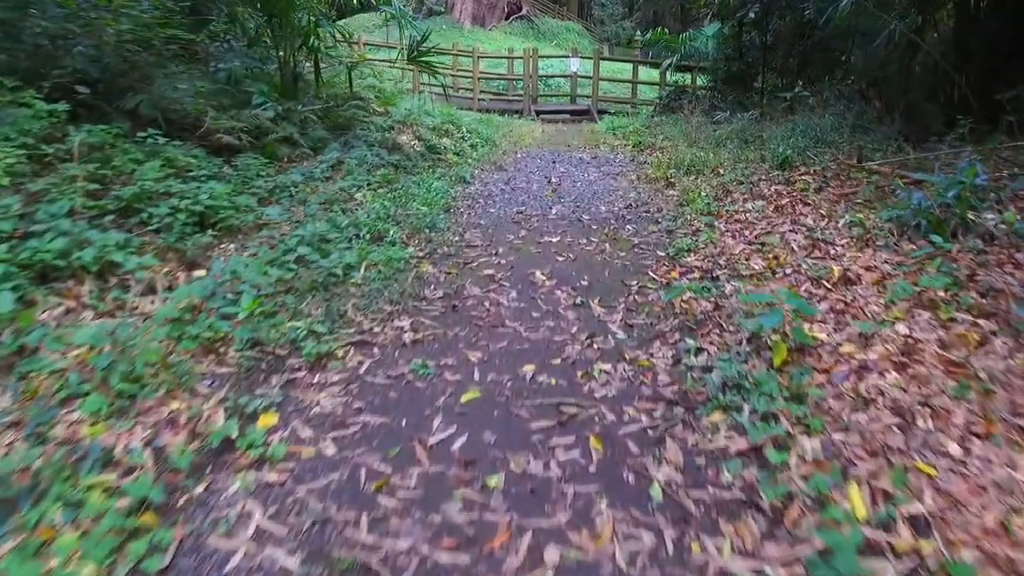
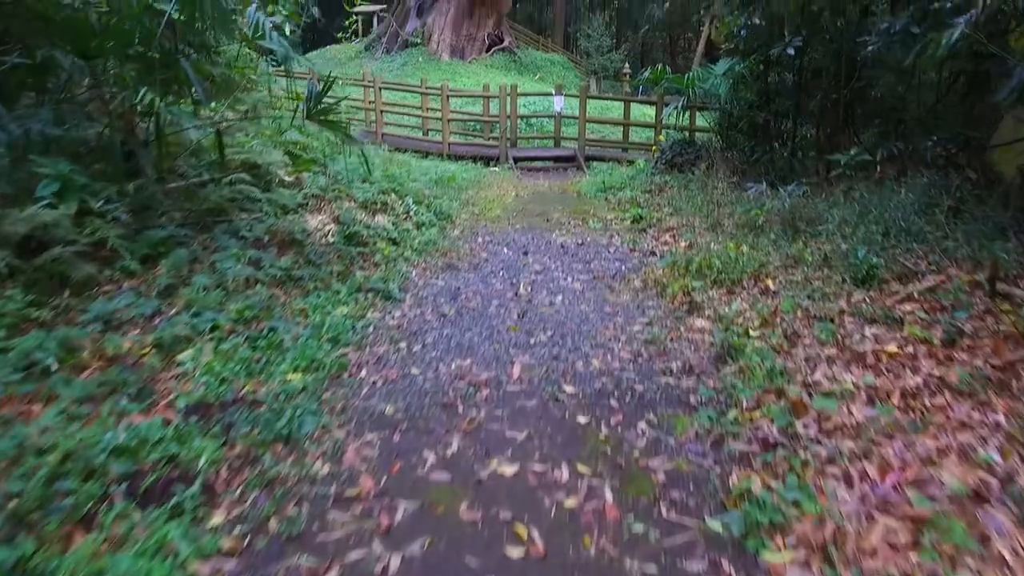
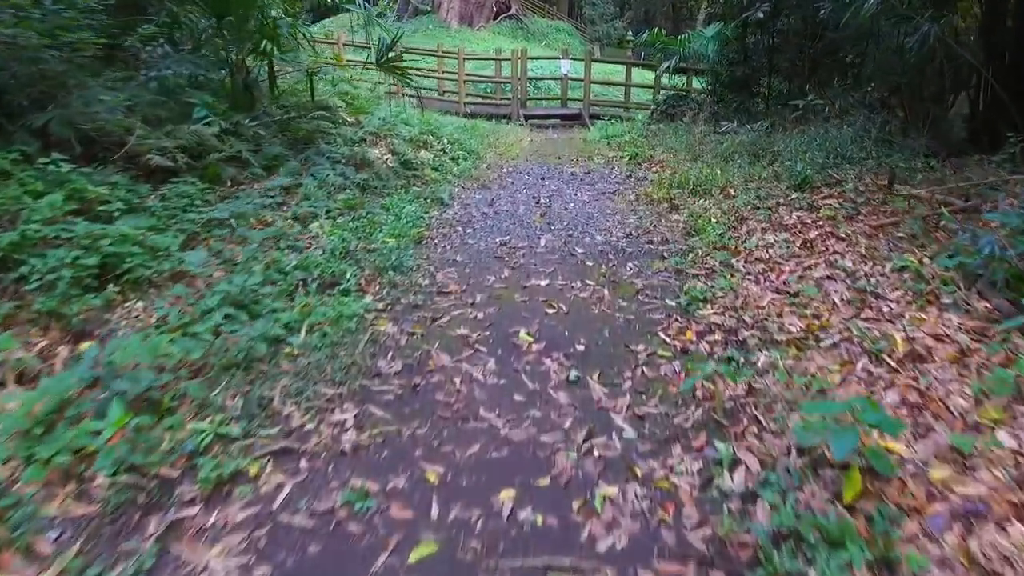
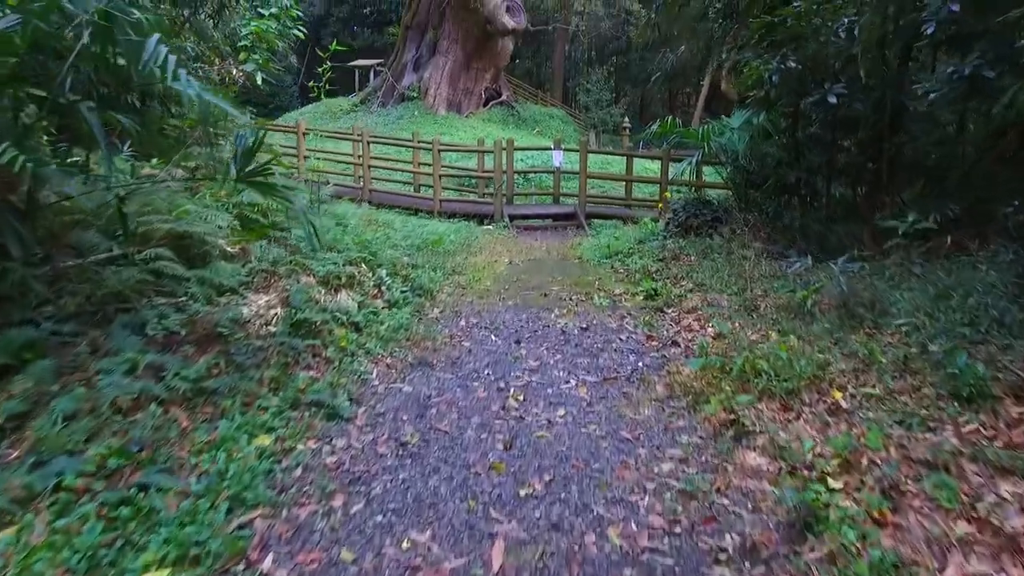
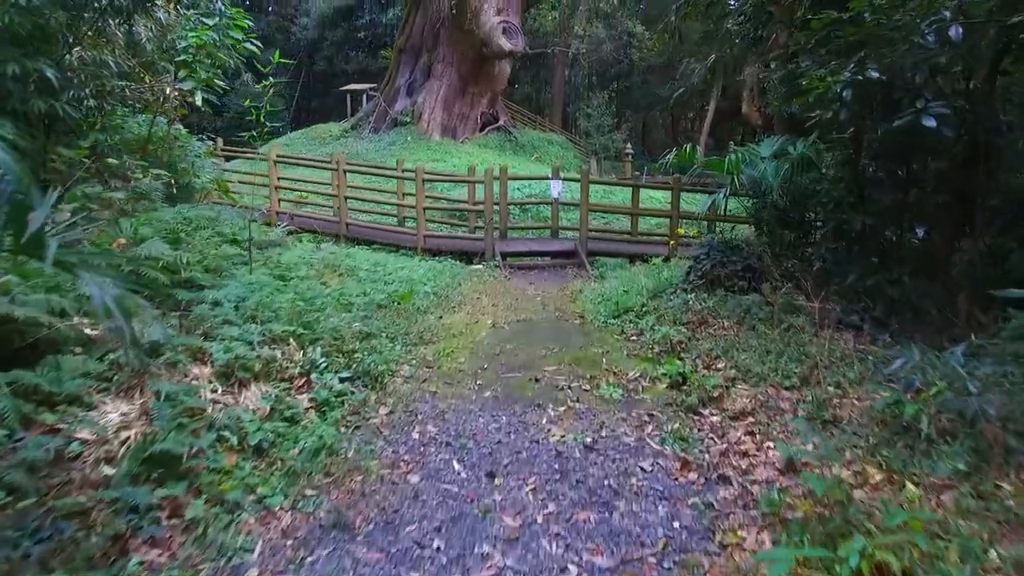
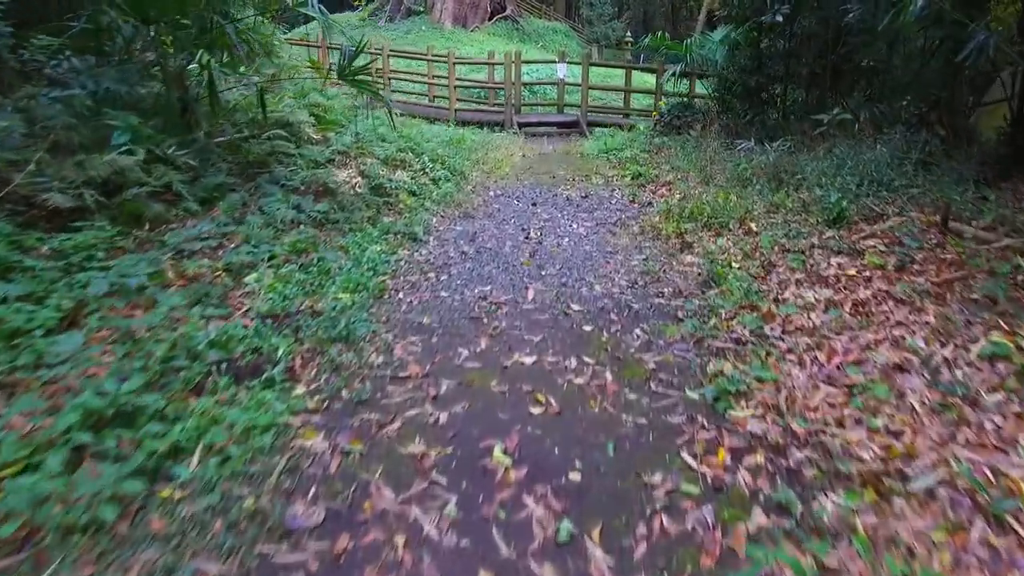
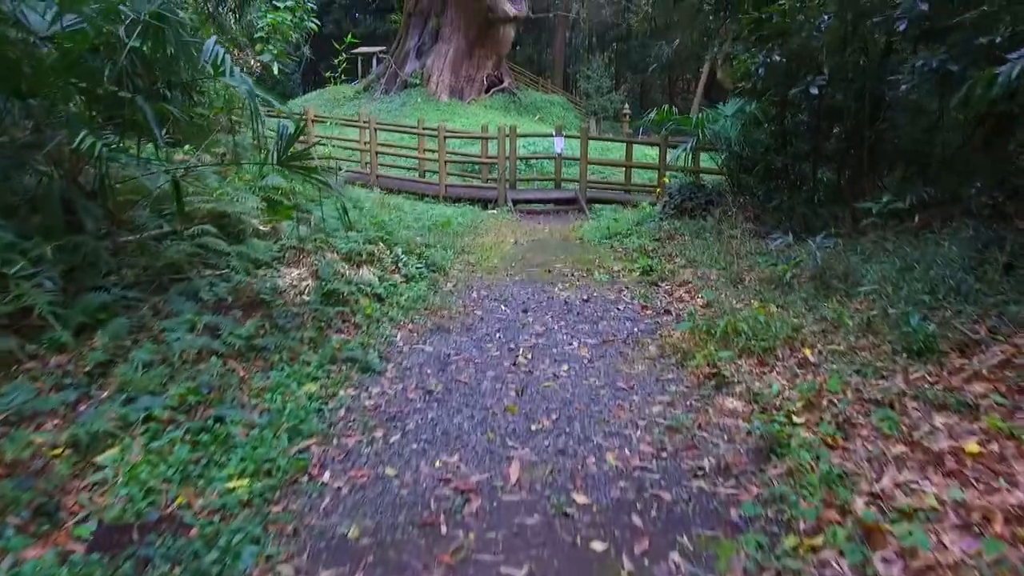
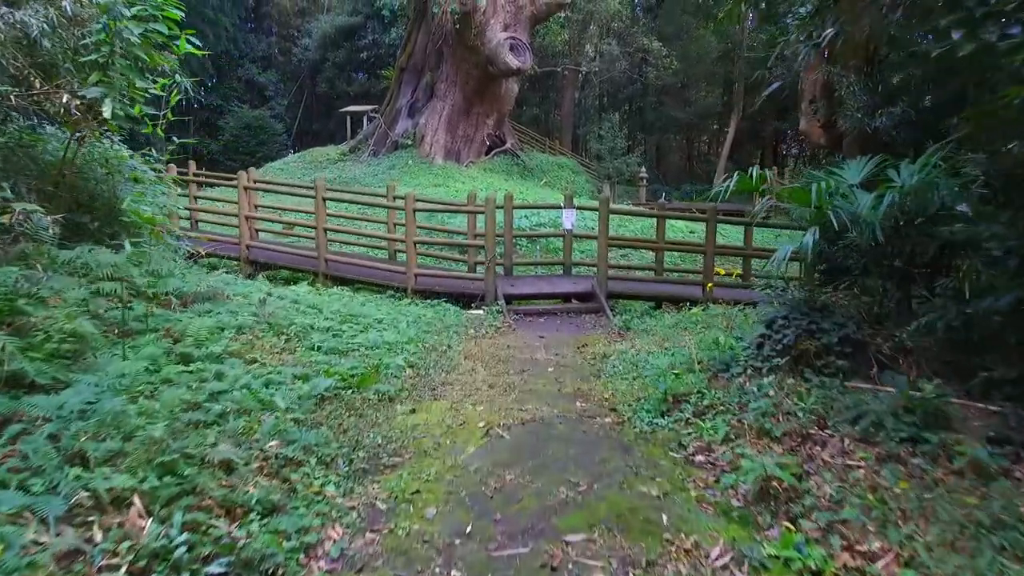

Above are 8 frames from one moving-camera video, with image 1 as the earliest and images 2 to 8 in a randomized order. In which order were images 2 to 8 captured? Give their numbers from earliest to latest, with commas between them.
3, 6, 2, 7, 4, 5, 8
